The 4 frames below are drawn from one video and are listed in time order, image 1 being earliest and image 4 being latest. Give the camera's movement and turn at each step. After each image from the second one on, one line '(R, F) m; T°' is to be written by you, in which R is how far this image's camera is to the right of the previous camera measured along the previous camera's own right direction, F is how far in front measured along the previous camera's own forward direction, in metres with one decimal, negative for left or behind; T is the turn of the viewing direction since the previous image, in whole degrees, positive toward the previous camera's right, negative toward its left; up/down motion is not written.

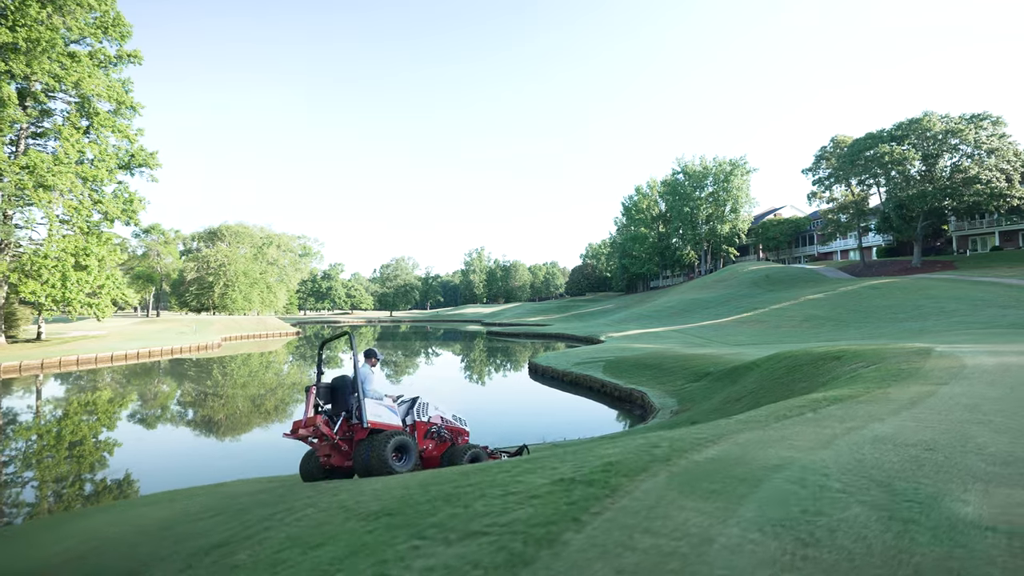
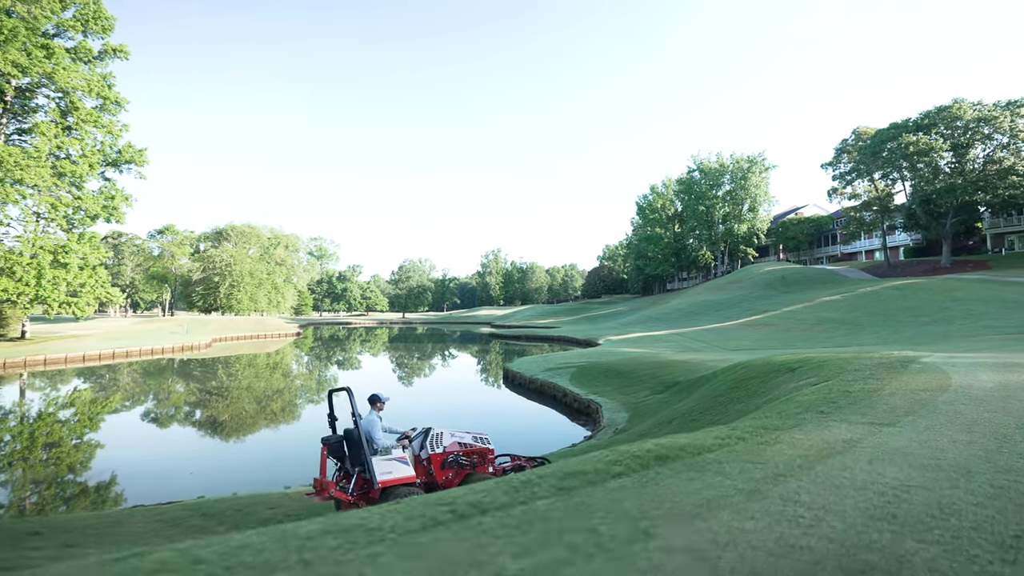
(+1.4, +1.4) m; -2°
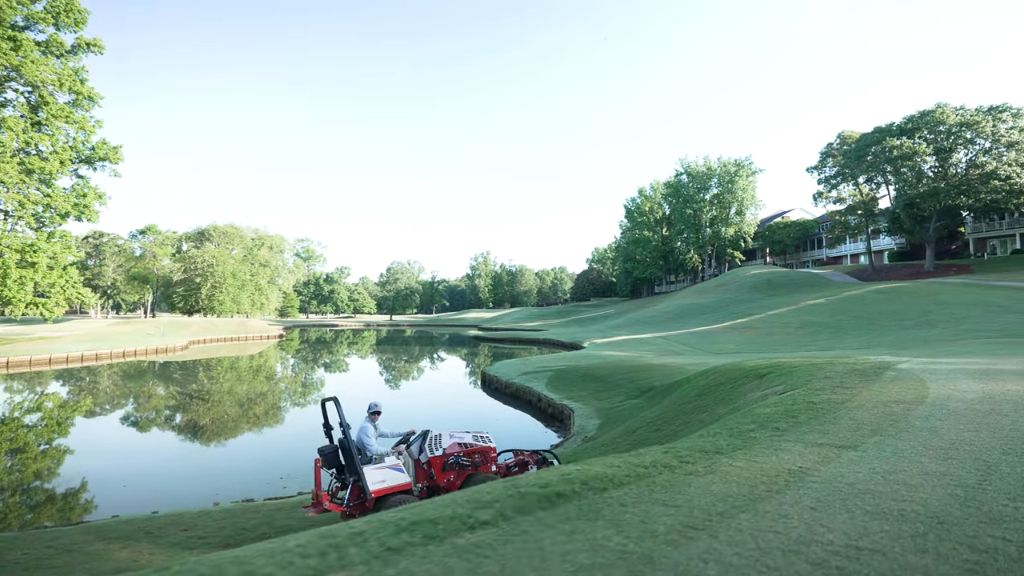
(+0.3, +0.4) m; +1°
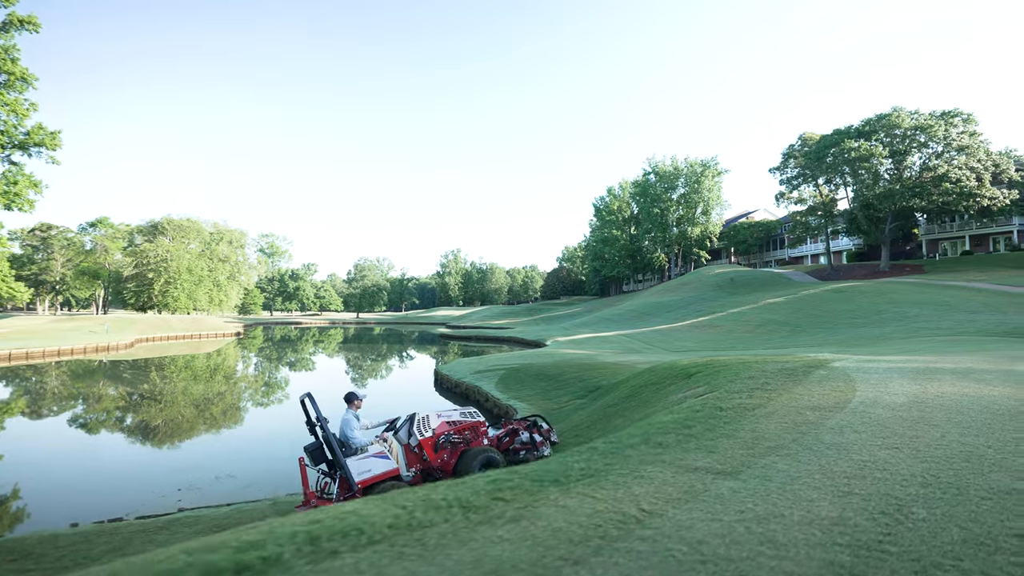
(+0.5, +0.4) m; +3°
